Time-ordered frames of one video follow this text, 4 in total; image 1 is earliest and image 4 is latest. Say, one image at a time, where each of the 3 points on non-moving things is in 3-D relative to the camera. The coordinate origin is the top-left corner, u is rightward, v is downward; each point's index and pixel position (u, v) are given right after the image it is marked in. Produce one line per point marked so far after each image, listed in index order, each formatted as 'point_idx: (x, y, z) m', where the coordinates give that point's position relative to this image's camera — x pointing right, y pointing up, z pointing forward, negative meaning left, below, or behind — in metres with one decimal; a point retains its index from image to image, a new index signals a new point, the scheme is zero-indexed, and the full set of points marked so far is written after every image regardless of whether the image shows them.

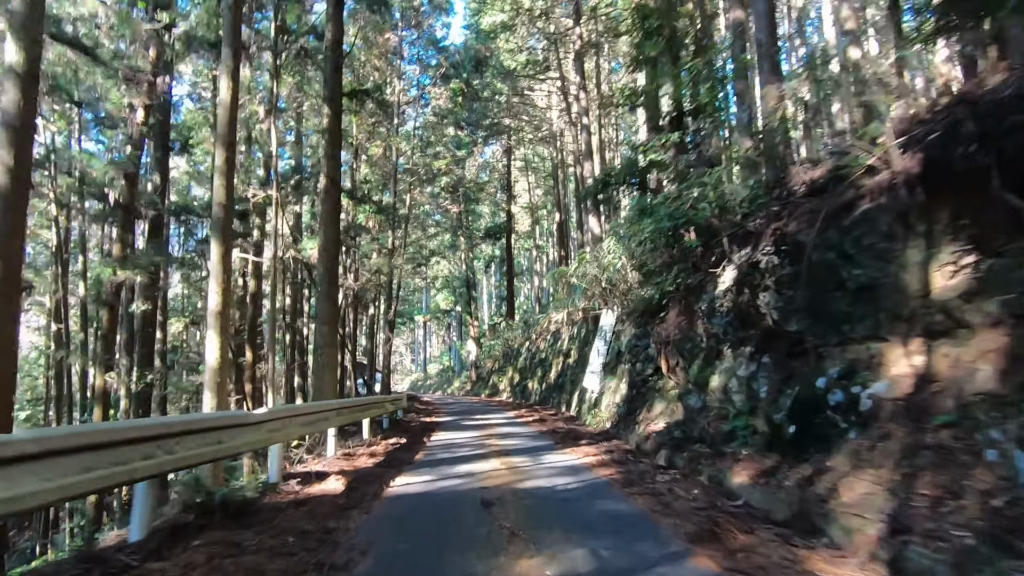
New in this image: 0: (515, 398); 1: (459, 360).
0: (+0.1, -2.1, +10.6) m
1: (-1.8, -2.4, +17.9) m
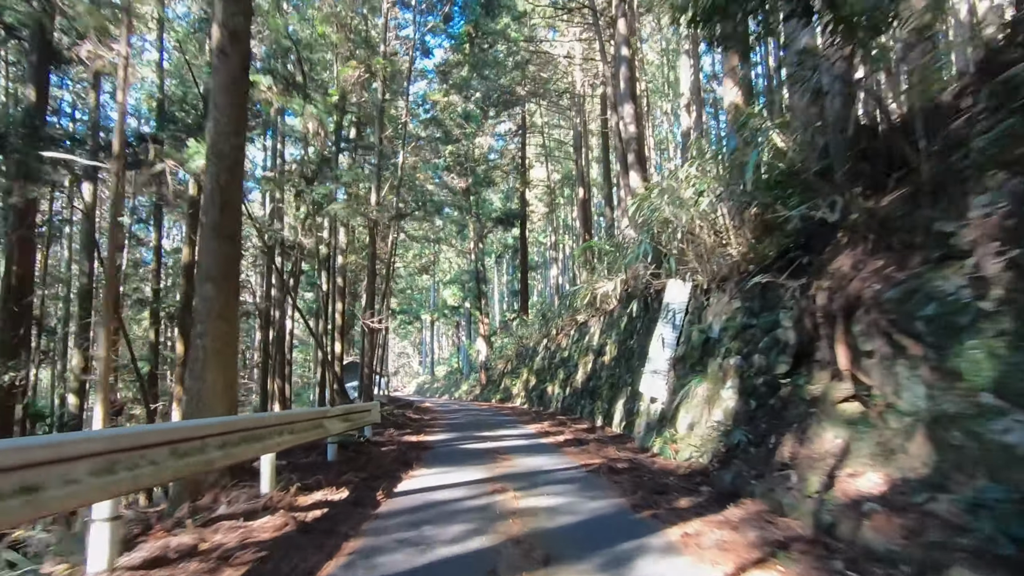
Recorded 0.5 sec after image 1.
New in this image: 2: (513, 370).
0: (+0.4, -2.0, +9.5) m
1: (-1.4, -2.3, +16.8) m
2: (0.0, -1.7, +11.6) m
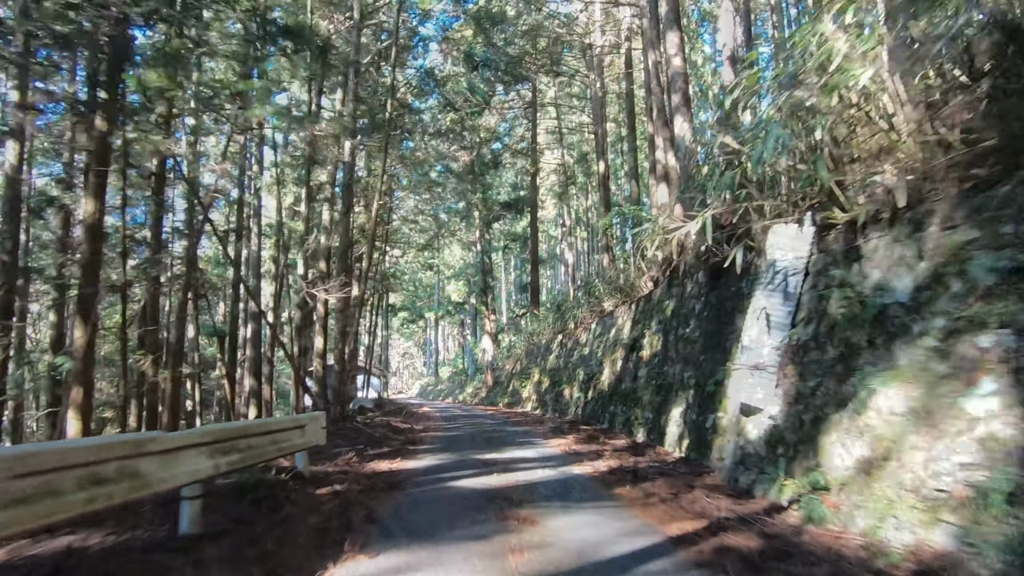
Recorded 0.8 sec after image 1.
0: (+0.5, -1.9, +8.7) m
1: (-1.2, -2.2, +16.0) m
2: (+0.2, -1.6, +10.7) m
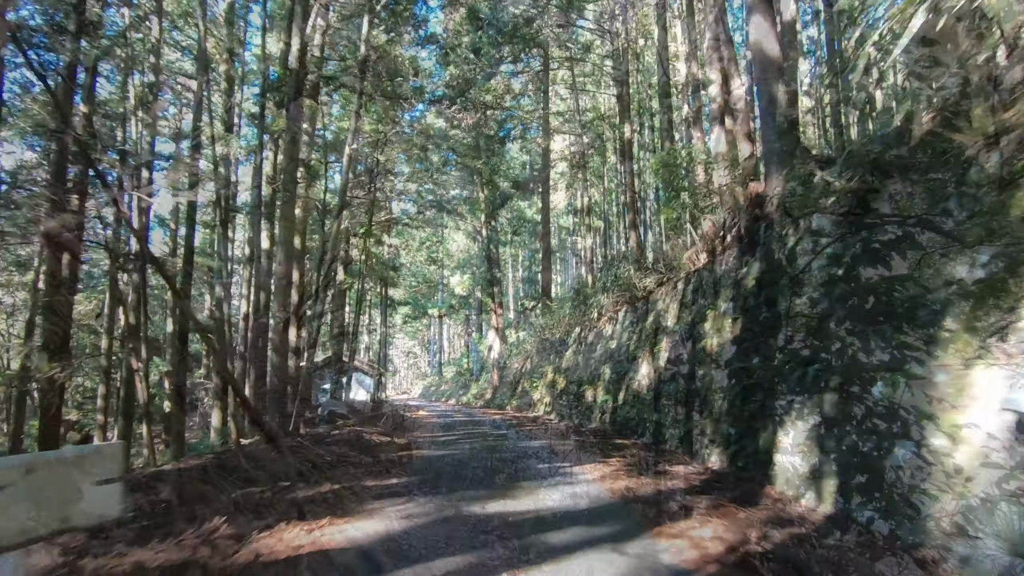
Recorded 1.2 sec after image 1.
0: (+0.6, -1.8, +7.8) m
1: (-1.0, -2.0, +15.2) m
2: (+0.4, -1.5, +9.9) m
